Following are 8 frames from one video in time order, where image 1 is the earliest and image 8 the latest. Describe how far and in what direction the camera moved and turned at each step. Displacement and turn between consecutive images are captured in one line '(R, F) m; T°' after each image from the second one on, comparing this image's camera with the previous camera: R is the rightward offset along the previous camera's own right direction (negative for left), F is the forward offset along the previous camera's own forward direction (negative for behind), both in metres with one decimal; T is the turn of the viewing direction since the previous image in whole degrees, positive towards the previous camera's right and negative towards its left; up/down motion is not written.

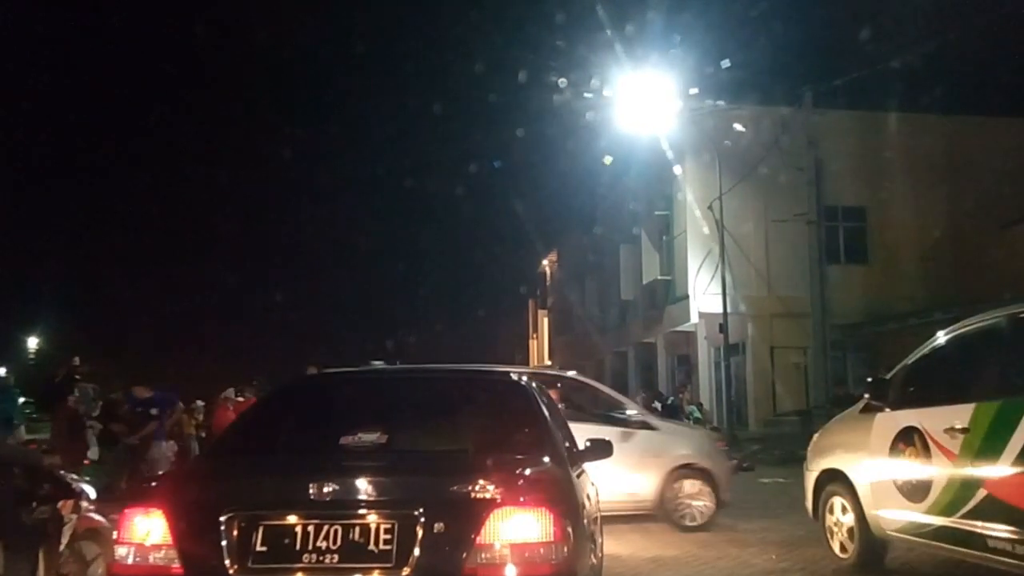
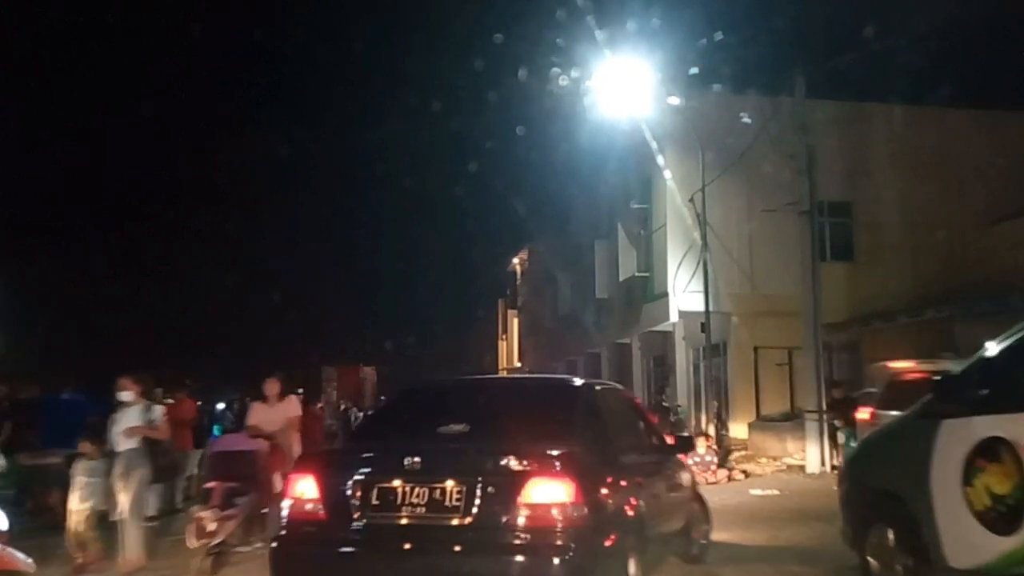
(0.0, +1.2) m; +2°
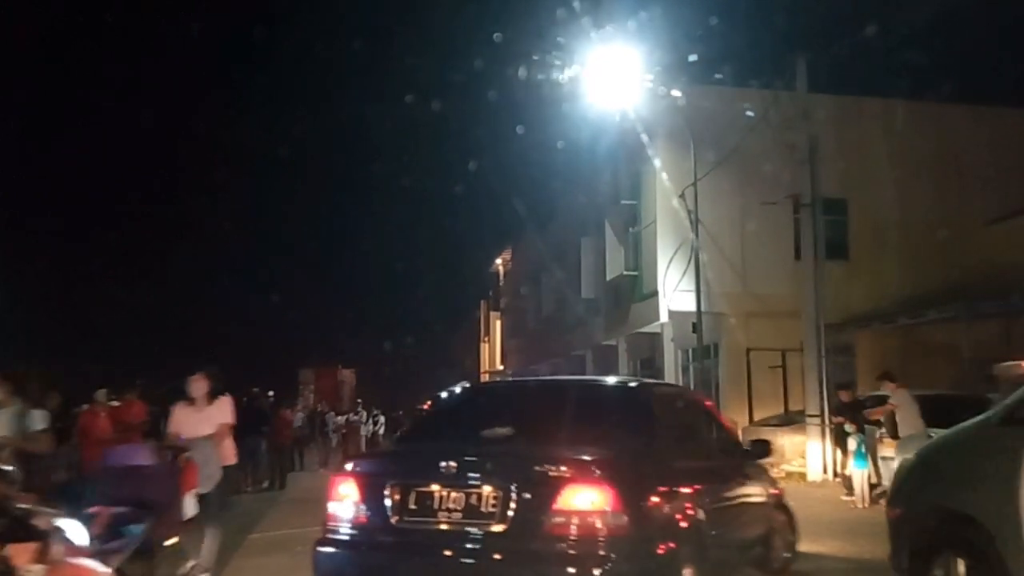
(0.0, +0.9) m; +1°
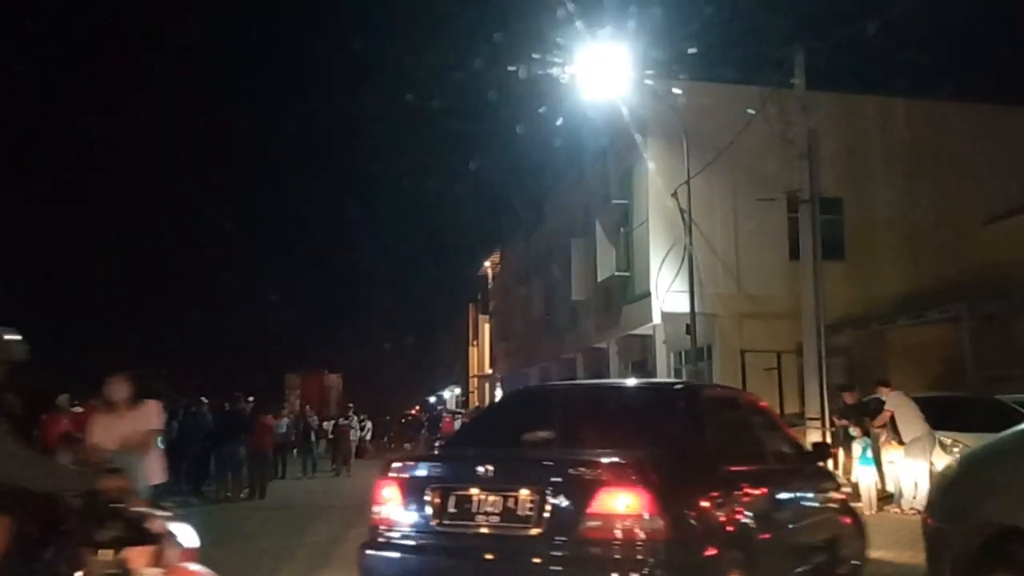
(0.0, +0.5) m; +1°
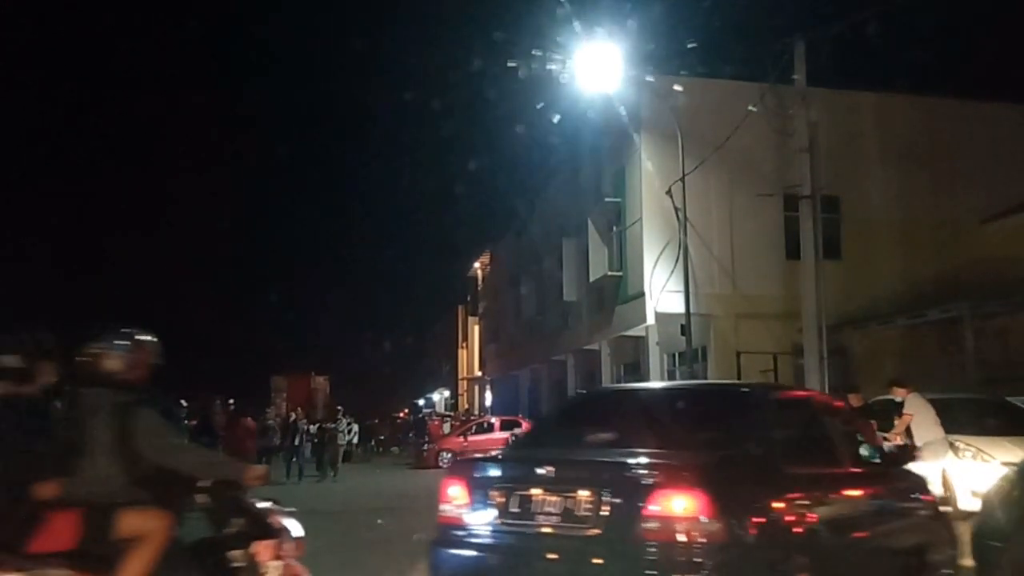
(0.0, +0.5) m; +1°
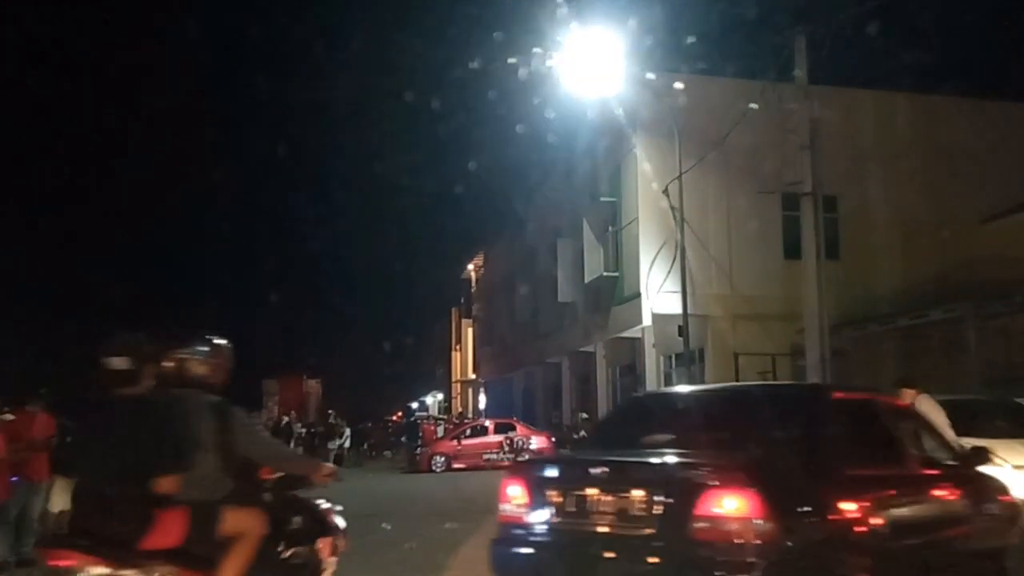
(0.0, +0.3) m; 0°
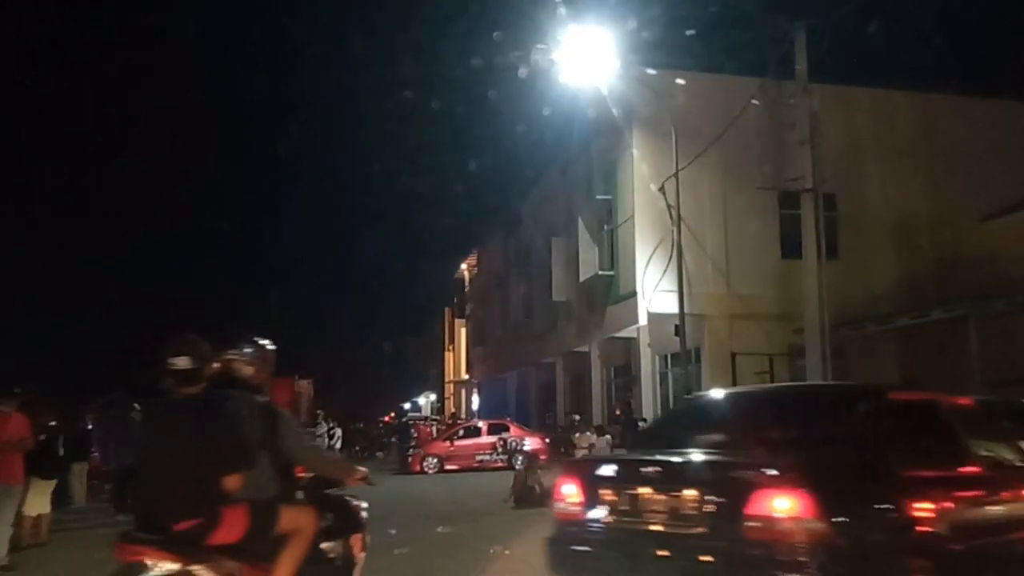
(0.0, +0.3) m; 0°
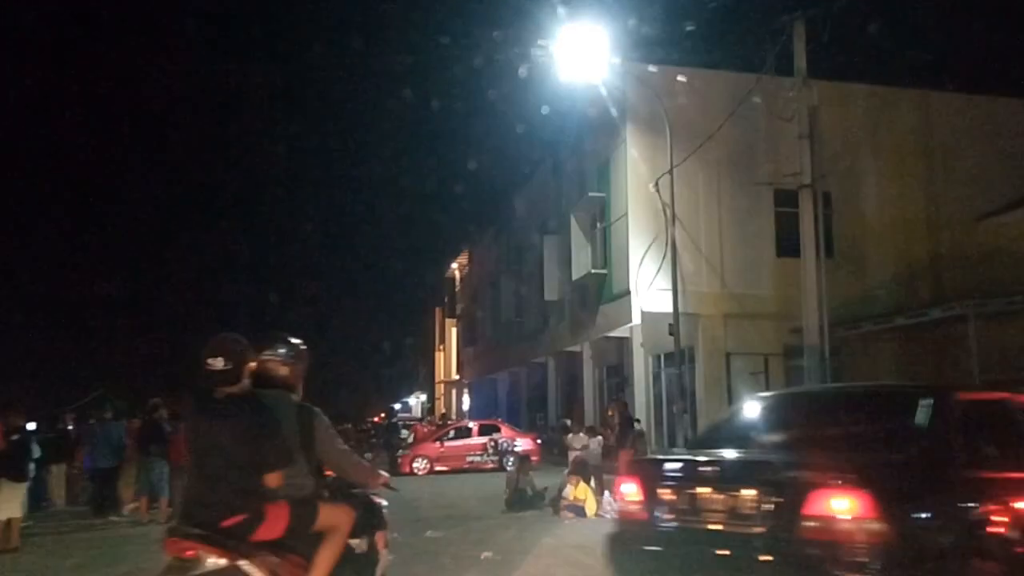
(0.0, +0.3) m; 0°
